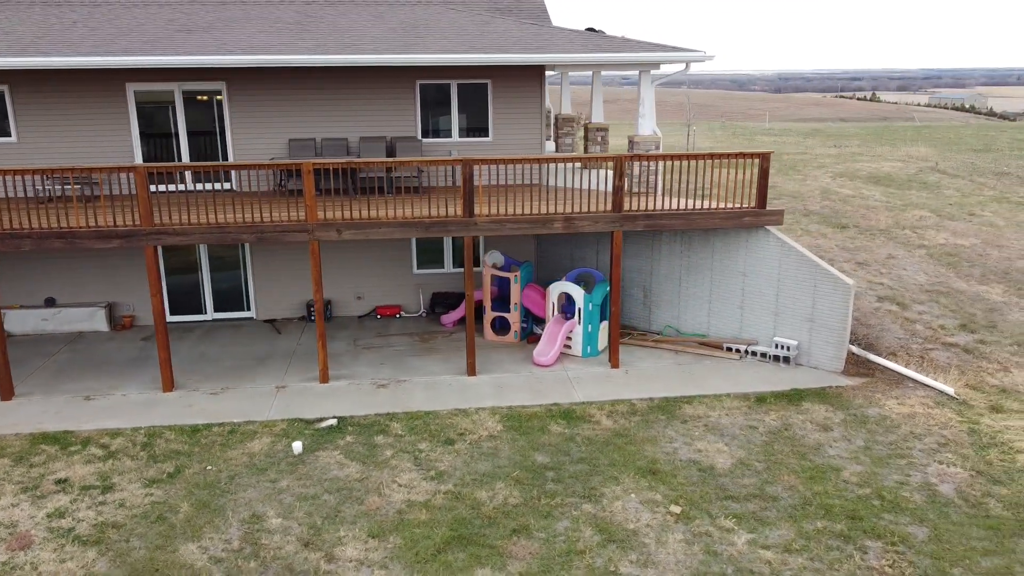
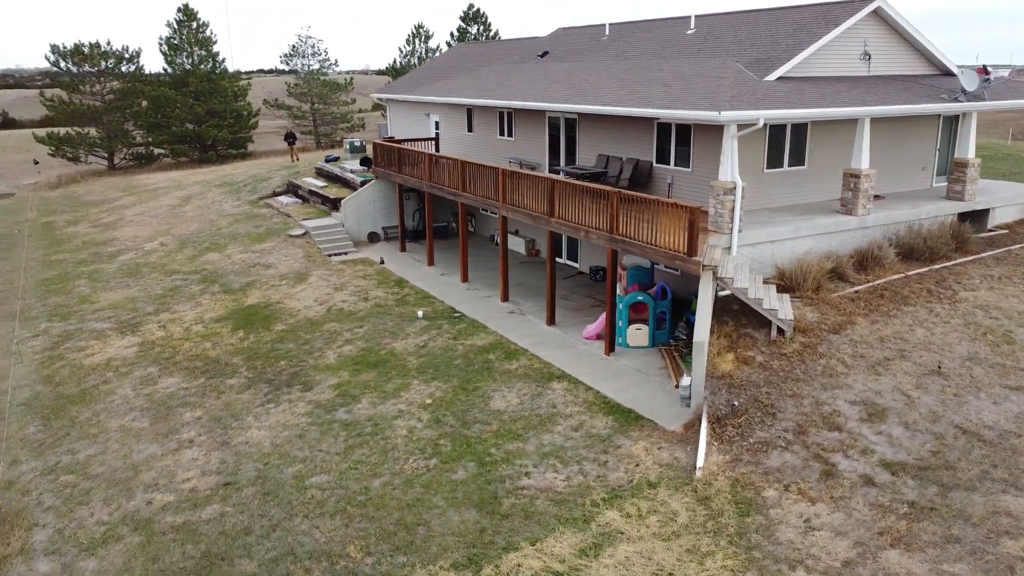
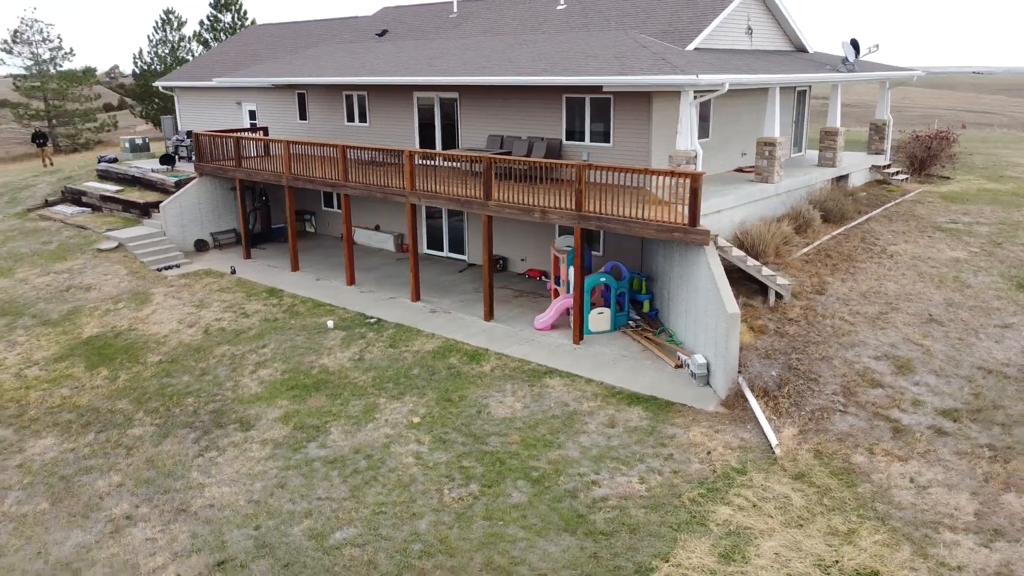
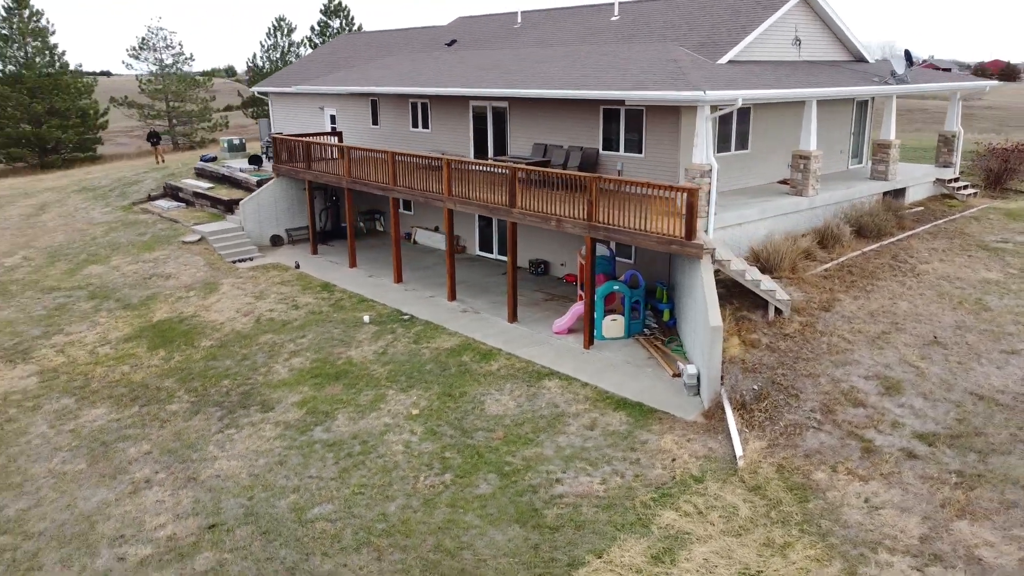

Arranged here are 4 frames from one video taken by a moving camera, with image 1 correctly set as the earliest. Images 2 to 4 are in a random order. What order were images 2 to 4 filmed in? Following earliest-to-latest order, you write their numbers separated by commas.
3, 4, 2
